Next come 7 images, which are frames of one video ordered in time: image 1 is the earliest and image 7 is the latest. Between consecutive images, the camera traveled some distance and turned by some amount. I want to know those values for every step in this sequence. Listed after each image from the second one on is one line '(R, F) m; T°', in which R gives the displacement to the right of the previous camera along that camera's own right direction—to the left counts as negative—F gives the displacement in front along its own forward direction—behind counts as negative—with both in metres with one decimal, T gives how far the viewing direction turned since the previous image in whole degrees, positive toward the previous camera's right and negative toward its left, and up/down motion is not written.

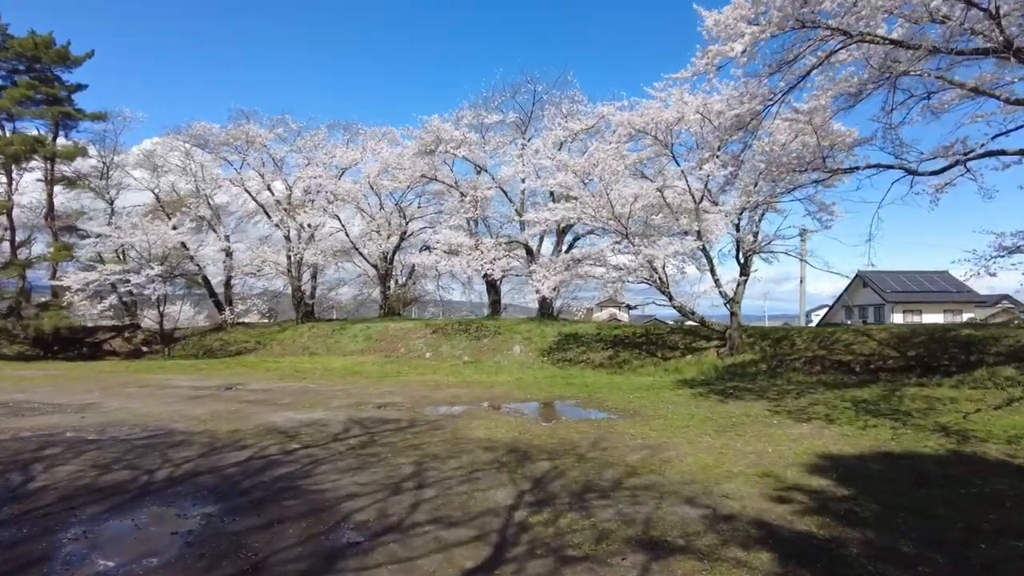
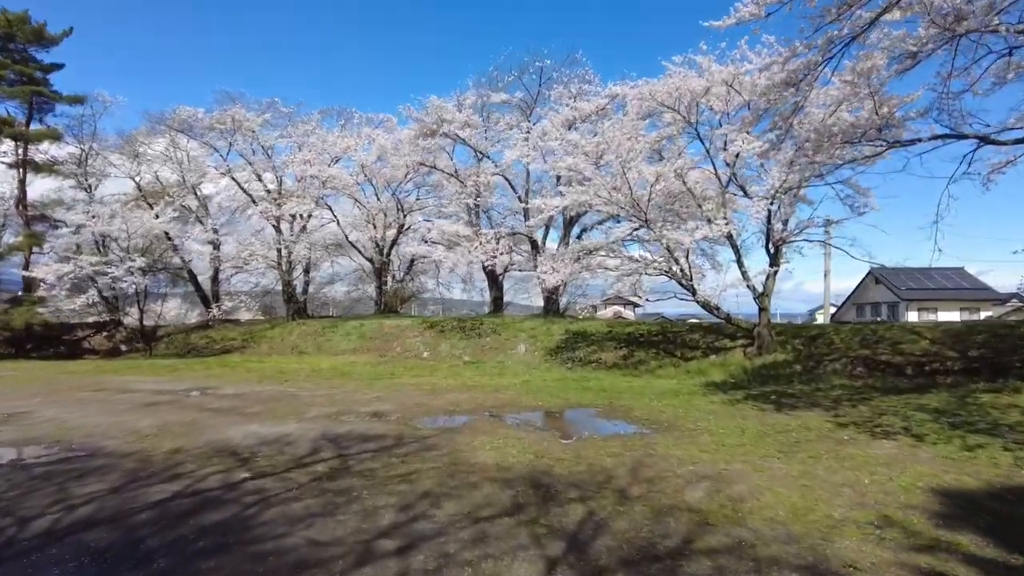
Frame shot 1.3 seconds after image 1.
(-0.1, +1.4) m; 0°
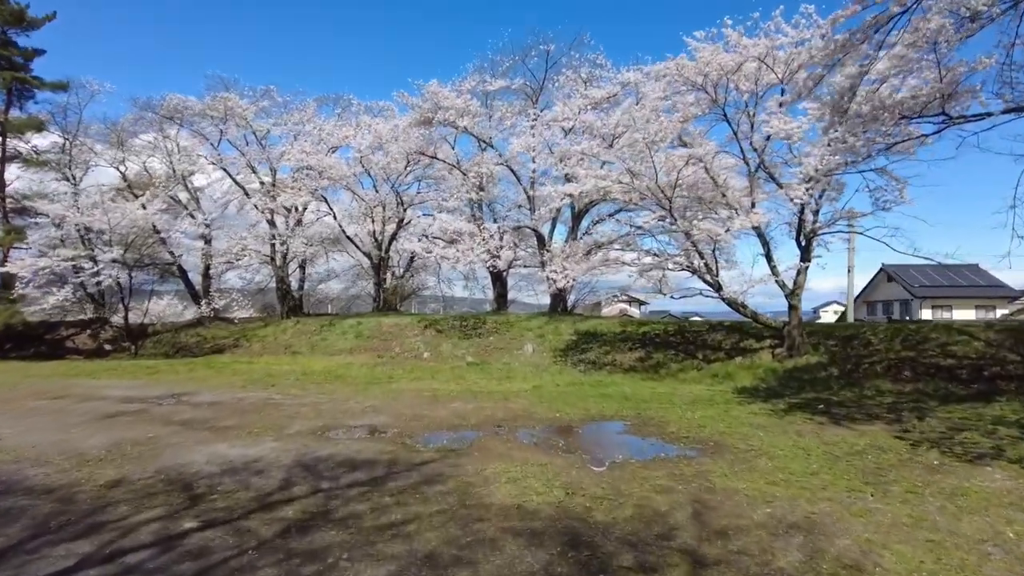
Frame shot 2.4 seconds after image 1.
(-0.1, +1.1) m; 0°
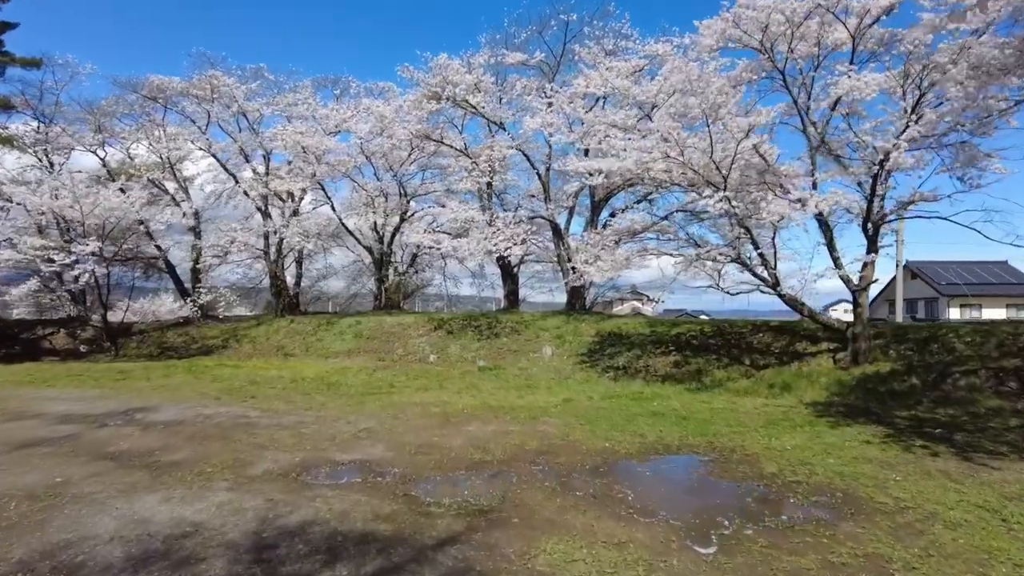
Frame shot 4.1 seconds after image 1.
(-0.3, +1.8) m; 0°
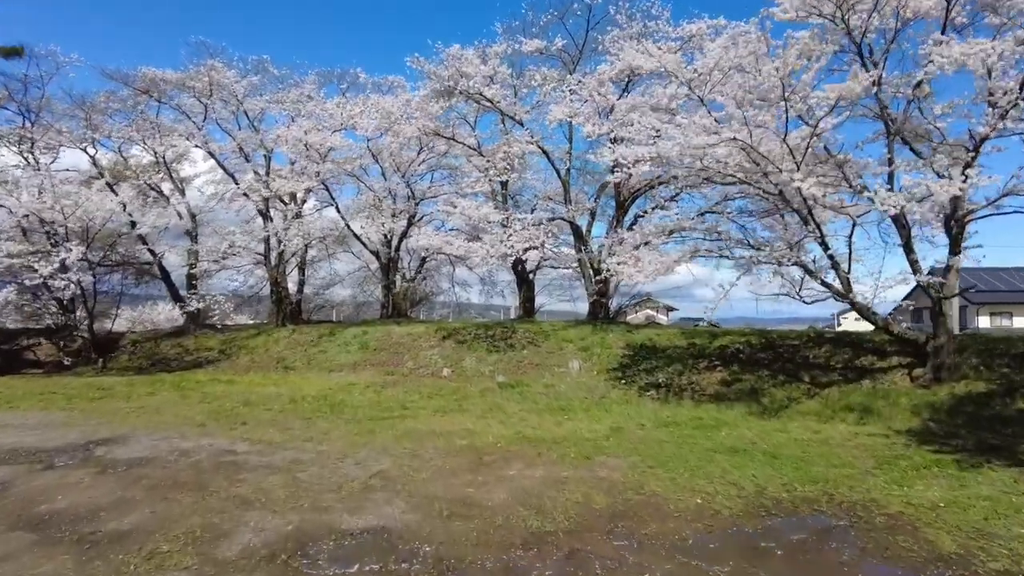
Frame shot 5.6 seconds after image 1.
(-0.4, +1.4) m; 0°
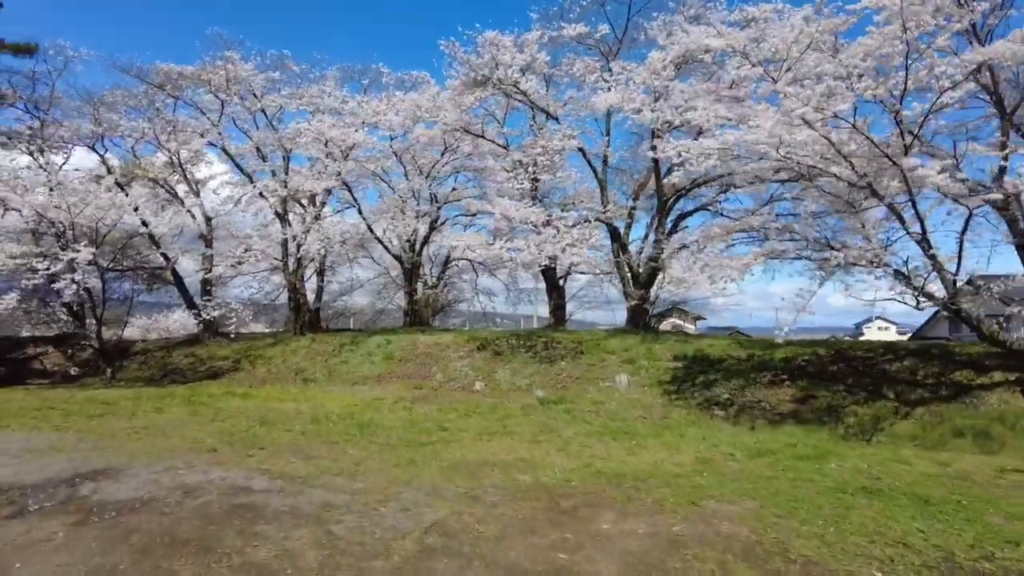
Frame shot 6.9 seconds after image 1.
(-0.5, +1.2) m; -1°
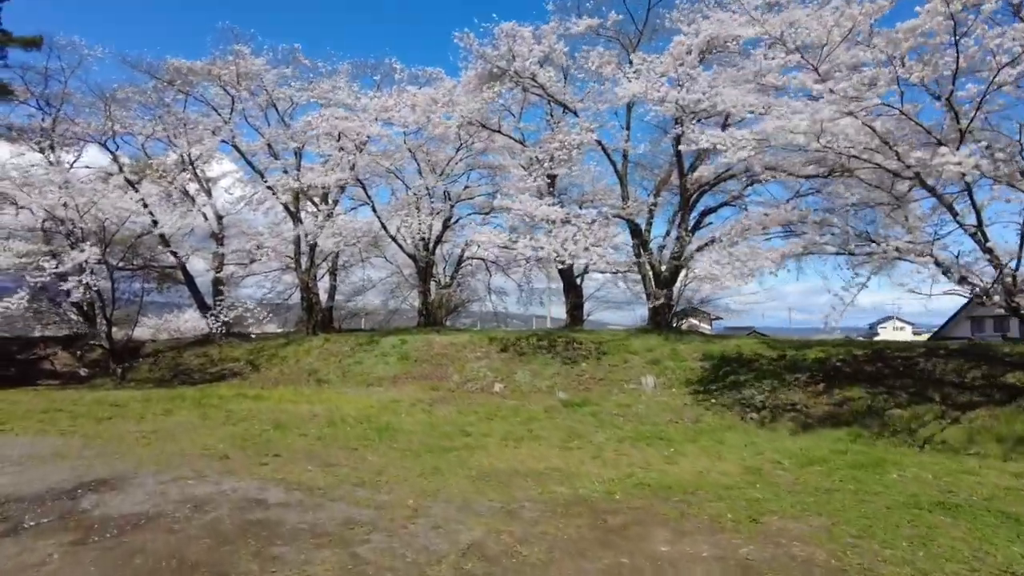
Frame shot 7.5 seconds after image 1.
(-0.2, +0.4) m; -1°
